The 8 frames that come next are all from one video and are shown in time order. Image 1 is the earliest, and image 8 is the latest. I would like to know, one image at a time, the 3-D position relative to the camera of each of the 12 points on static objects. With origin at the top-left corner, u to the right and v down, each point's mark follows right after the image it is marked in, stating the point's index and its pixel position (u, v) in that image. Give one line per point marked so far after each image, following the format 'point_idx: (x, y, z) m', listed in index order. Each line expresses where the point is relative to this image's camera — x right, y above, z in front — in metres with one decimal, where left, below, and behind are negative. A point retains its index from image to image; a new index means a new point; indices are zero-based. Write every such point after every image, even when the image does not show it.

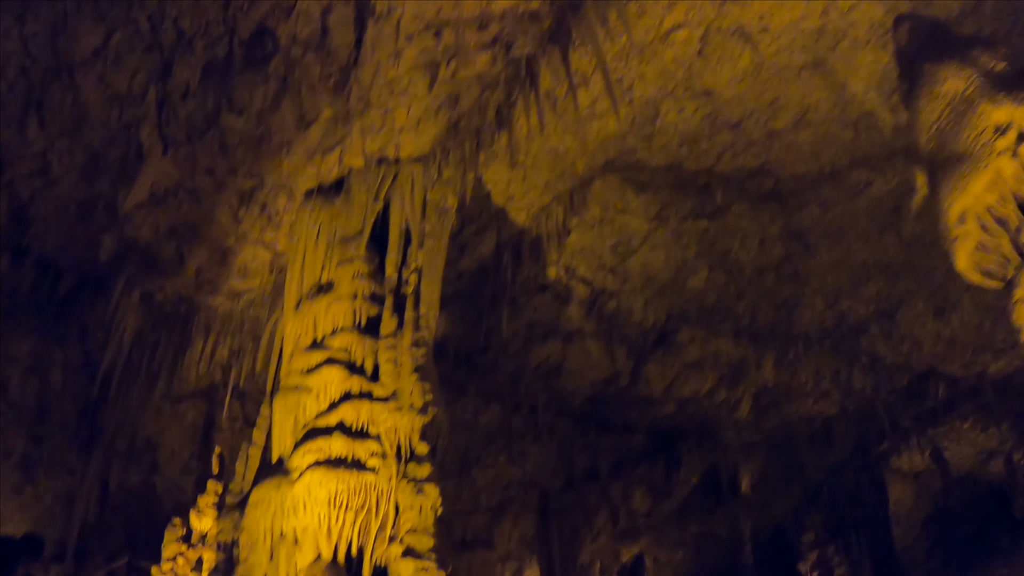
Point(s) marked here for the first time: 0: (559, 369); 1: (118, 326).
0: (+0.9, -1.4, +18.4) m
1: (-5.8, -0.5, +15.2) m
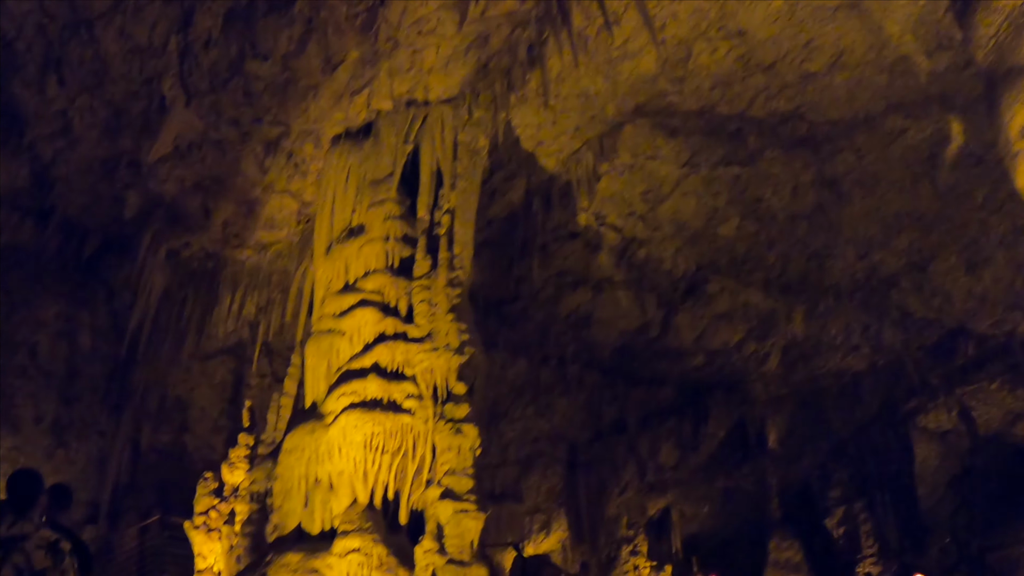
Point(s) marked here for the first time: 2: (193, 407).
0: (+1.4, -0.6, +18.2) m
1: (-5.3, +0.1, +15.1) m
2: (-4.7, -1.7, +15.2) m
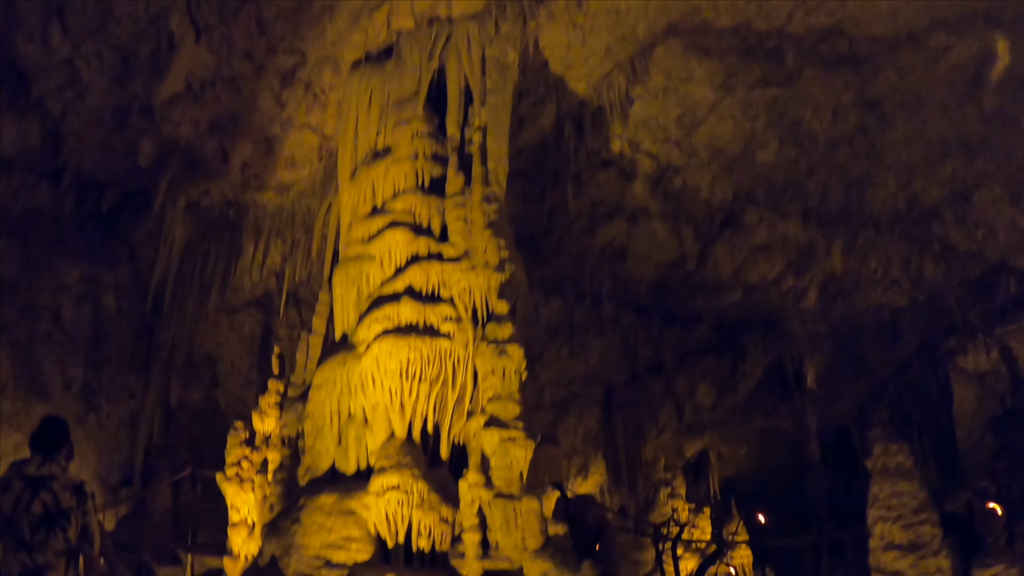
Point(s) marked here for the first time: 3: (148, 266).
0: (+1.9, +0.6, +17.7) m
1: (-4.9, +0.8, +14.6) m
2: (-4.2, -1.0, +14.9) m
3: (-5.1, +0.4, +14.6) m
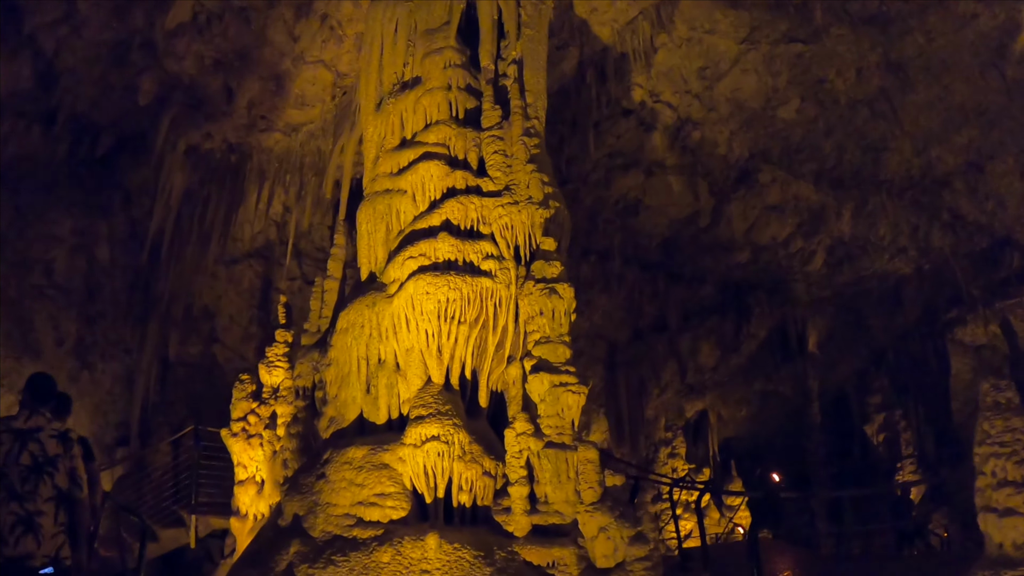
0: (+2.0, +1.2, +17.2) m
1: (-4.7, +1.4, +13.9) m
2: (-4.1, -0.4, +14.2) m
3: (-4.9, +1.0, +13.9) m
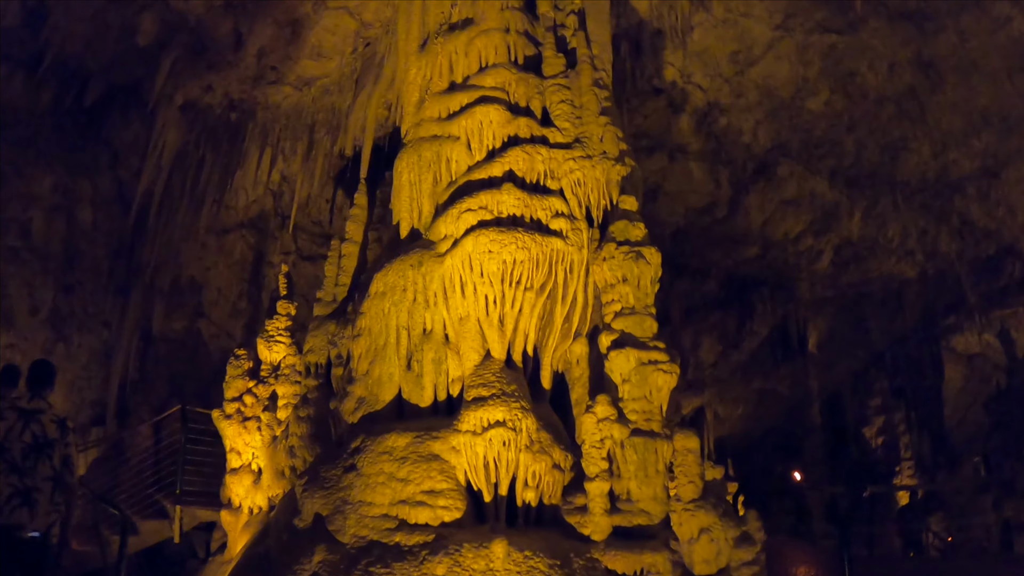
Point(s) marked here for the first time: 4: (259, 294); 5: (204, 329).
0: (+2.2, +1.3, +16.3) m
1: (-4.4, +1.8, +12.7) m
2: (-3.9, 0.0, +13.1) m
3: (-4.7, +1.4, +12.8) m
4: (-3.2, -0.1, +13.1) m
5: (-3.9, -0.5, +13.2) m
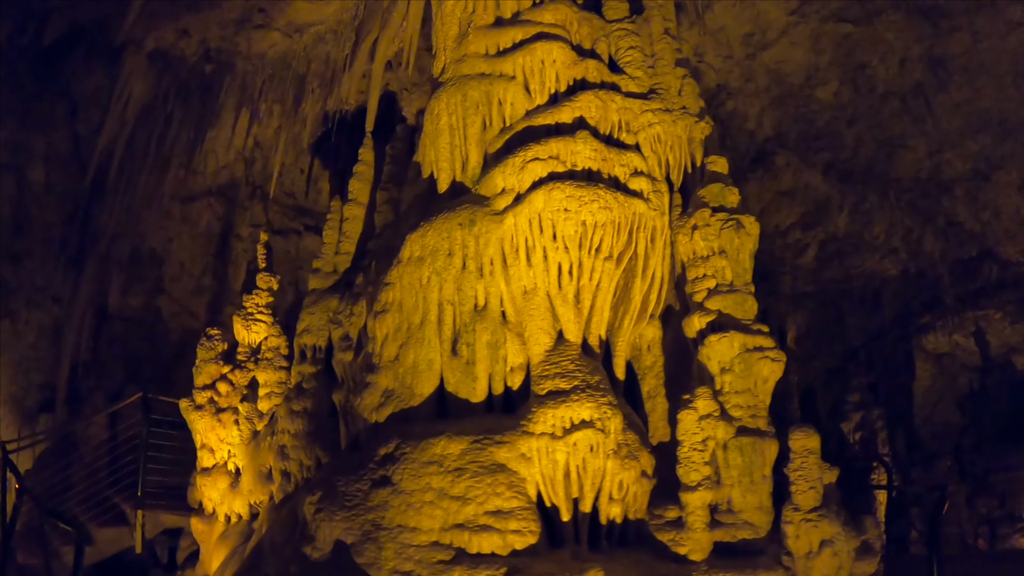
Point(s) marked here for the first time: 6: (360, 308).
0: (+2.0, +1.5, +15.2) m
1: (-4.3, +2.1, +11.3) m
2: (-3.9, +0.3, +11.8) m
3: (-4.6, +1.7, +11.4) m
4: (-3.3, +0.2, +11.8) m
5: (-4.0, -0.3, +11.8) m
6: (-1.2, -0.2, +8.4) m
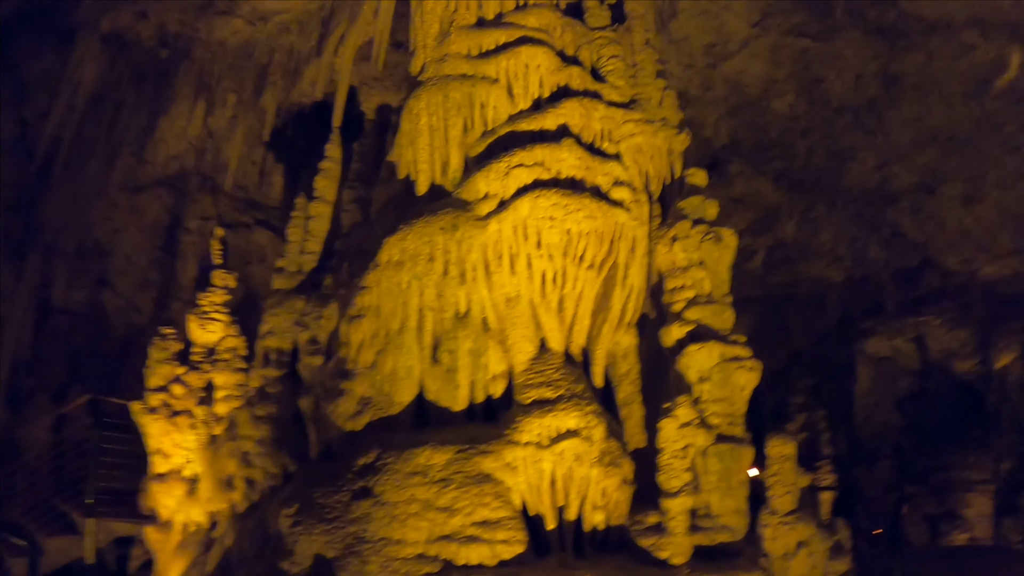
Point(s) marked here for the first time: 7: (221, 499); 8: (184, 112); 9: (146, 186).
0: (+1.4, +1.4, +15.2) m
1: (-4.7, +2.1, +10.9) m
2: (-4.3, +0.3, +11.4) m
3: (-5.0, +1.8, +10.9) m
4: (-3.7, +0.2, +11.4) m
5: (-4.4, -0.2, +11.5) m
6: (-1.5, -0.2, +8.1) m
7: (-2.2, -1.6, +7.7) m
8: (-3.5, +1.8, +11.1) m
9: (-4.0, +1.1, +11.3) m
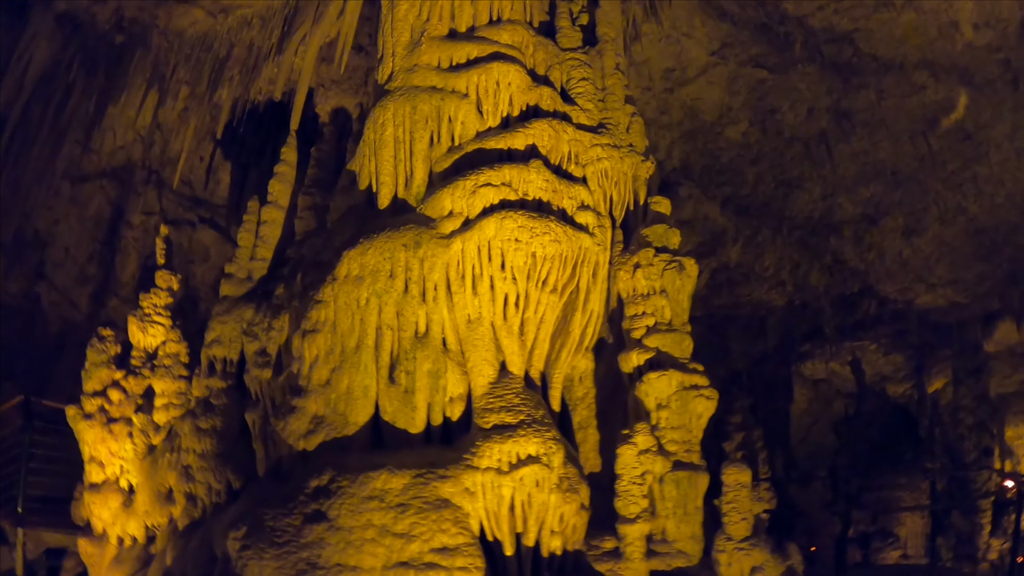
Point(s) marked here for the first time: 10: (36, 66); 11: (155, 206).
0: (+0.7, +1.2, +15.1) m
1: (-5.2, +2.2, +10.6) m
2: (-4.9, +0.3, +11.0) m
3: (-5.5, +1.8, +10.6) m
4: (-4.2, +0.2, +11.1) m
5: (-5.0, -0.2, +11.1) m
6: (-1.8, -0.3, +8.0) m
7: (-2.6, -1.6, +7.4) m
8: (-4.0, +1.8, +10.8) m
9: (-4.5, +1.1, +10.9) m
10: (-5.0, +2.1, +10.6) m
11: (-3.7, +0.8, +11.0) m
